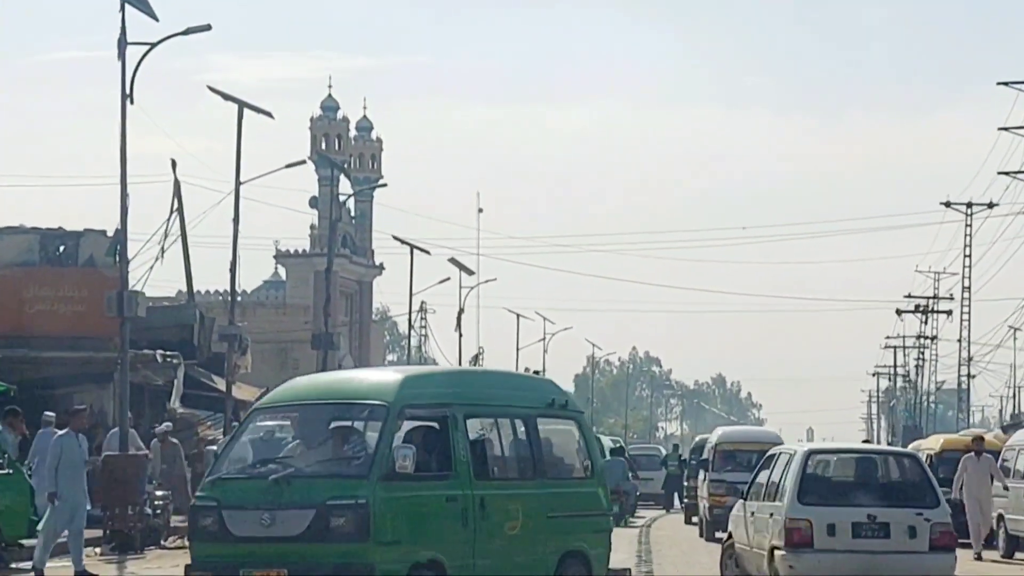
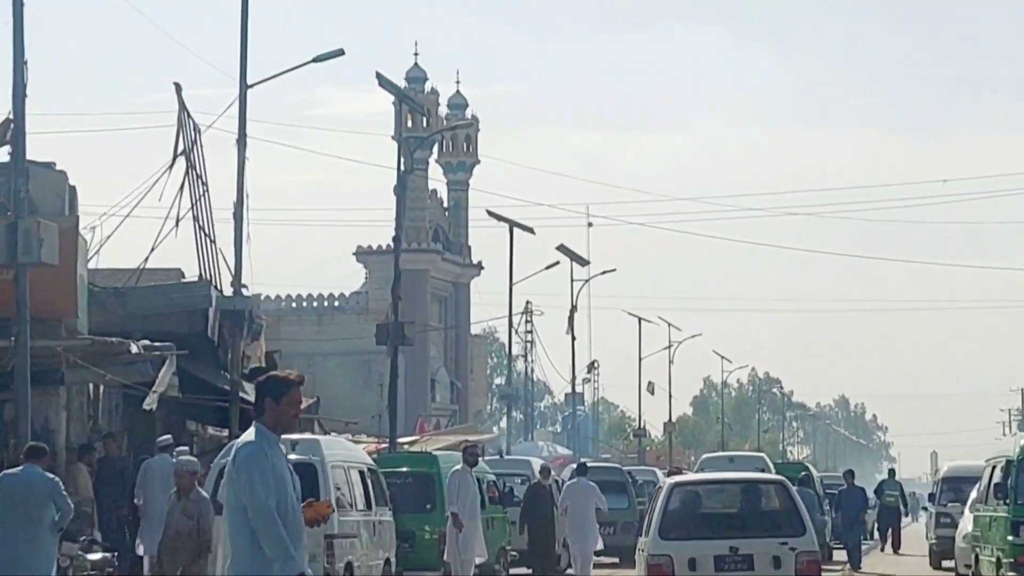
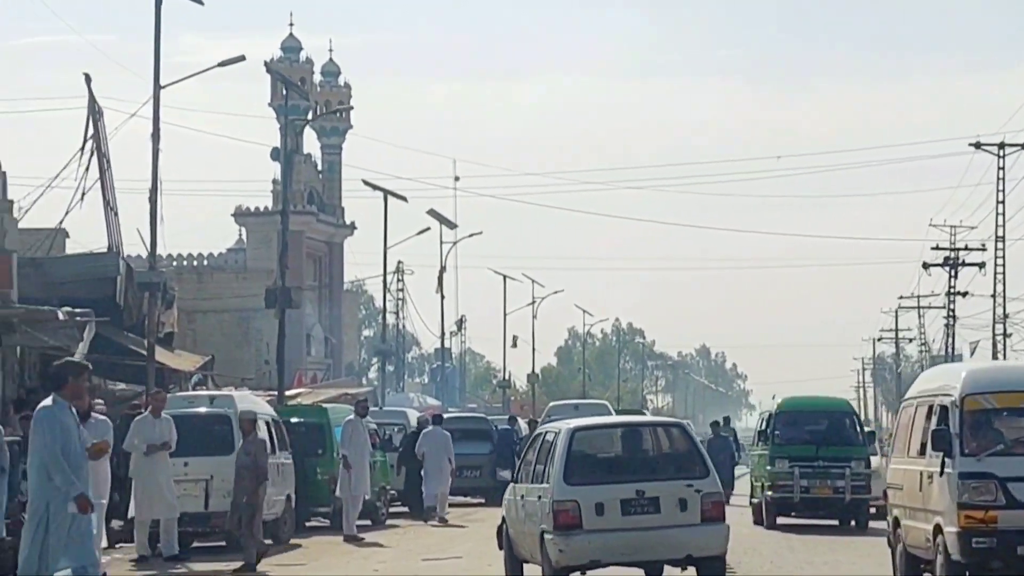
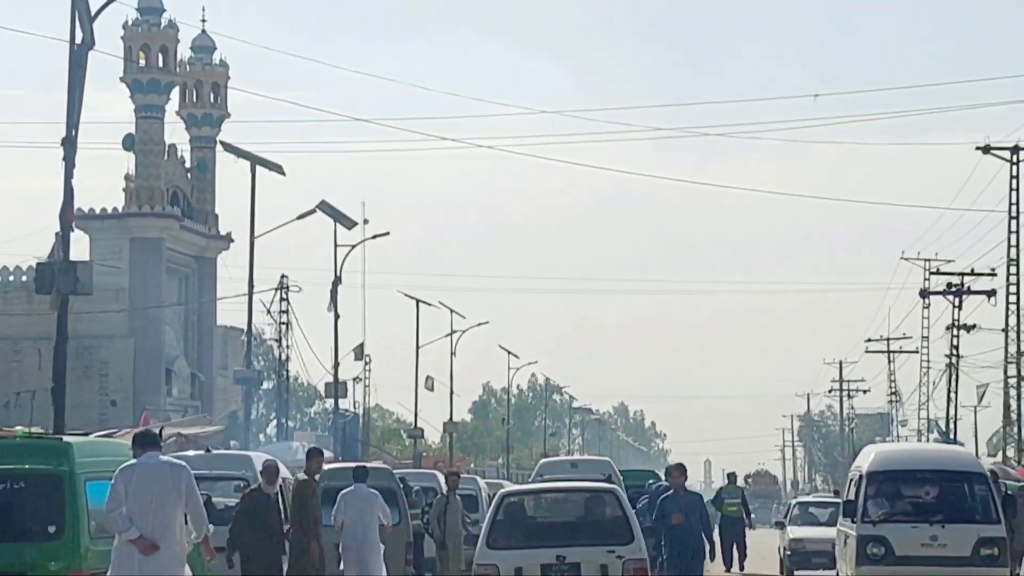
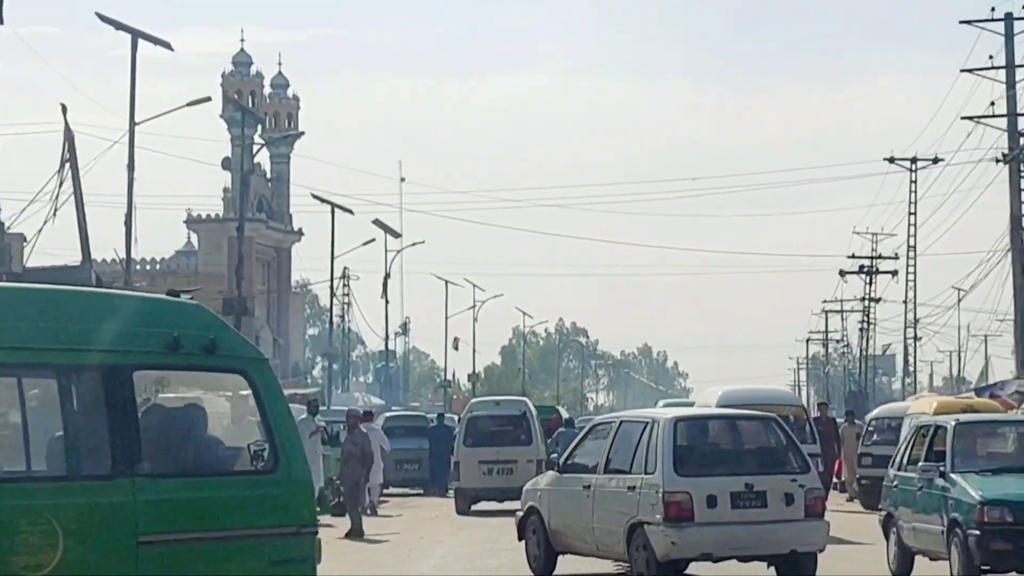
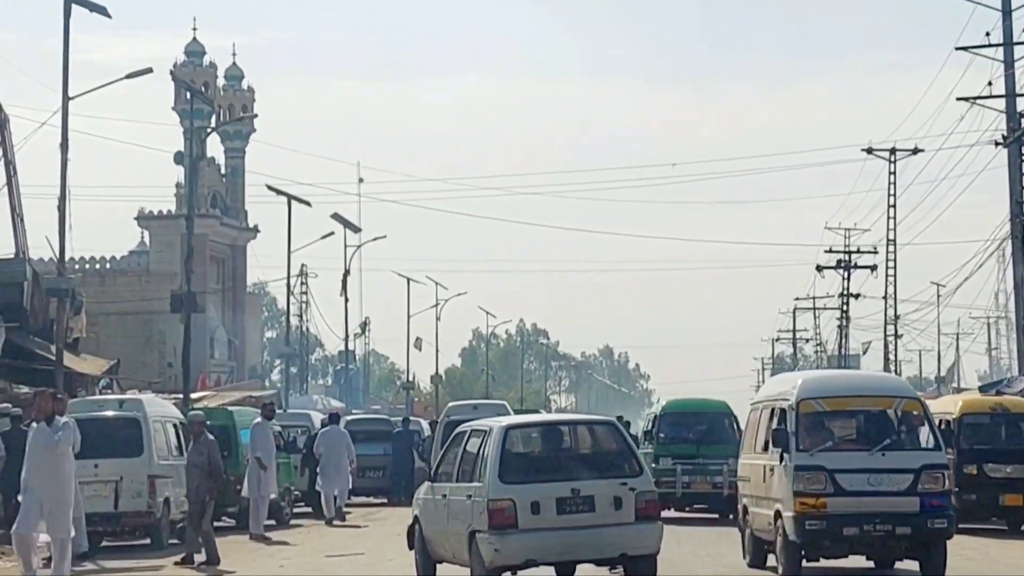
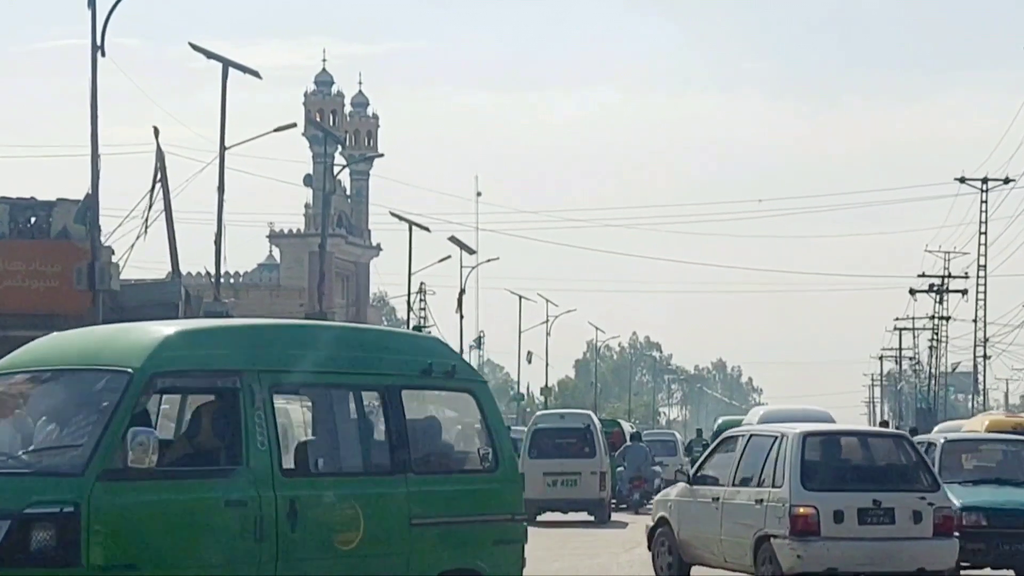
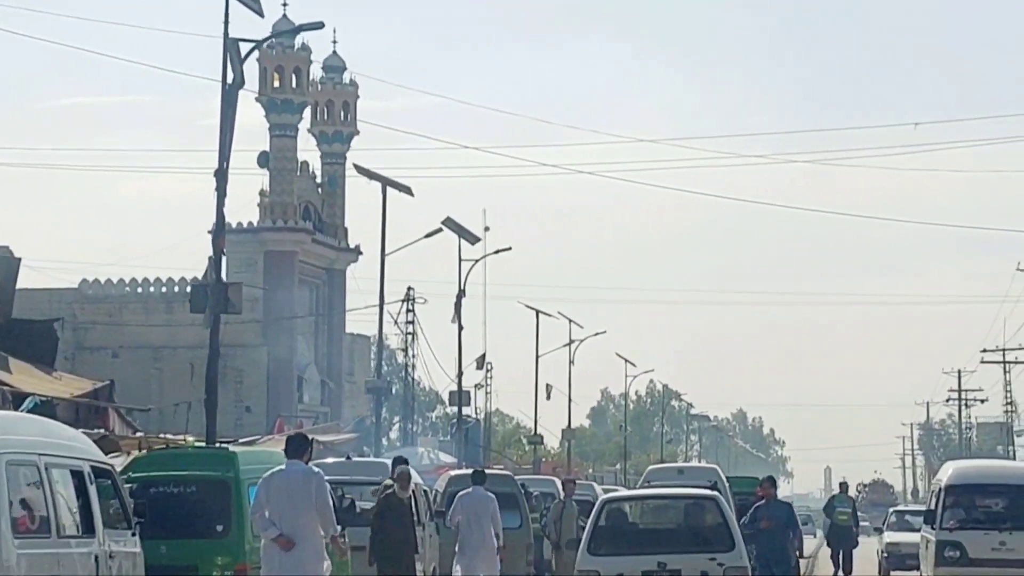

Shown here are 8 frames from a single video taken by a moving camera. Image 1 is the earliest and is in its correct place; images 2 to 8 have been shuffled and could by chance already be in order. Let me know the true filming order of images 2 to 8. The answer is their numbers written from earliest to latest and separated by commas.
7, 5, 6, 3, 2, 8, 4
